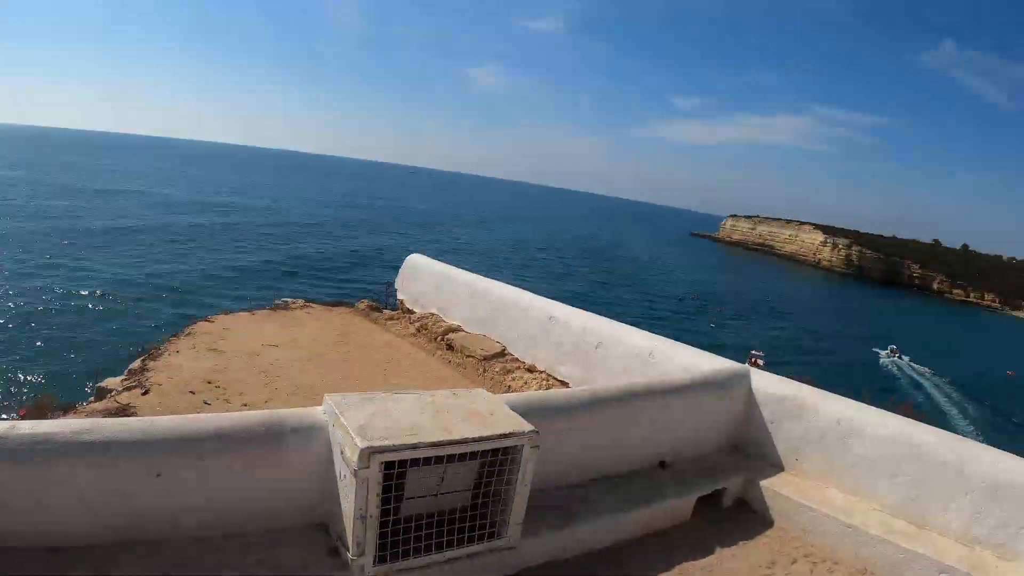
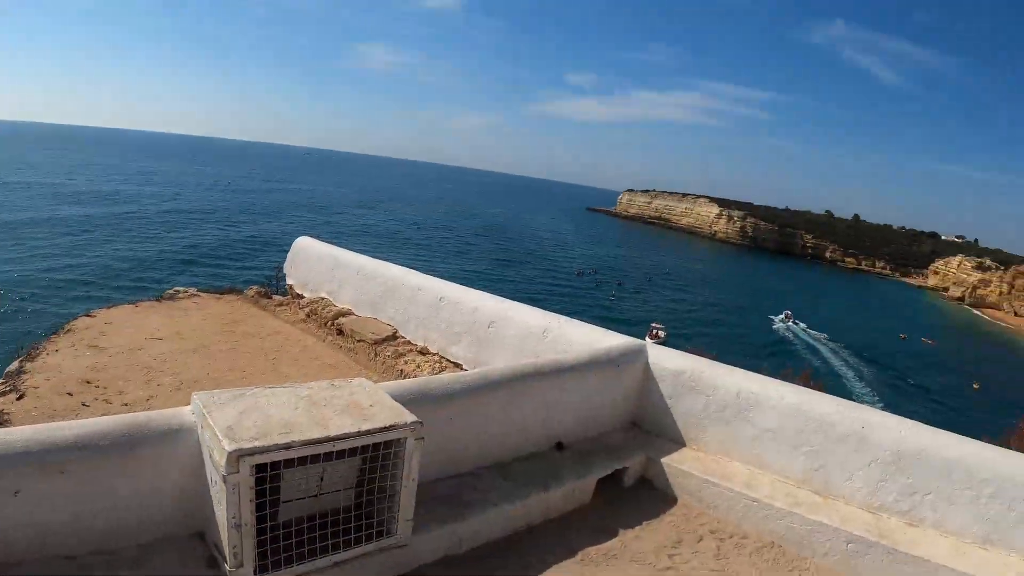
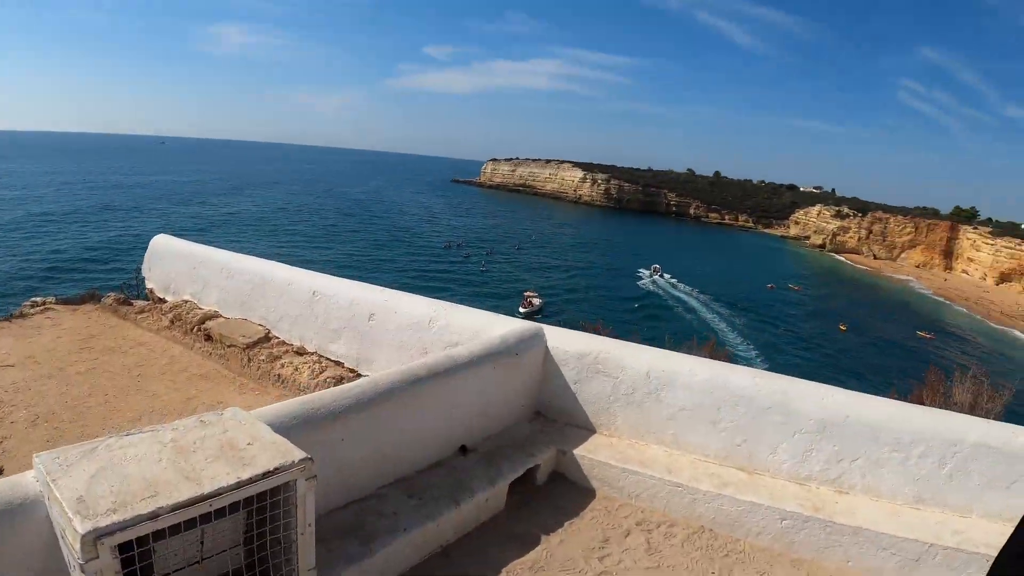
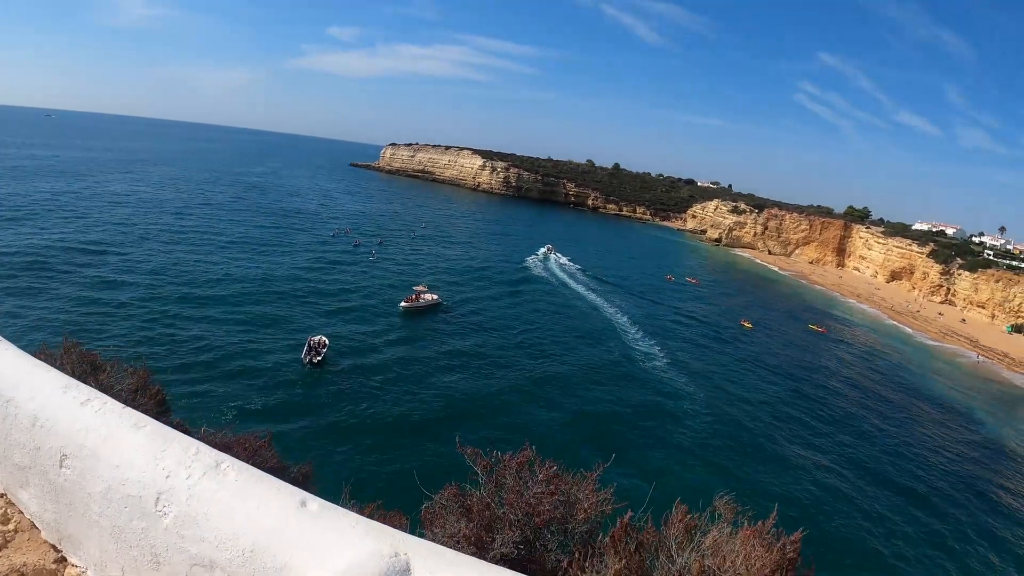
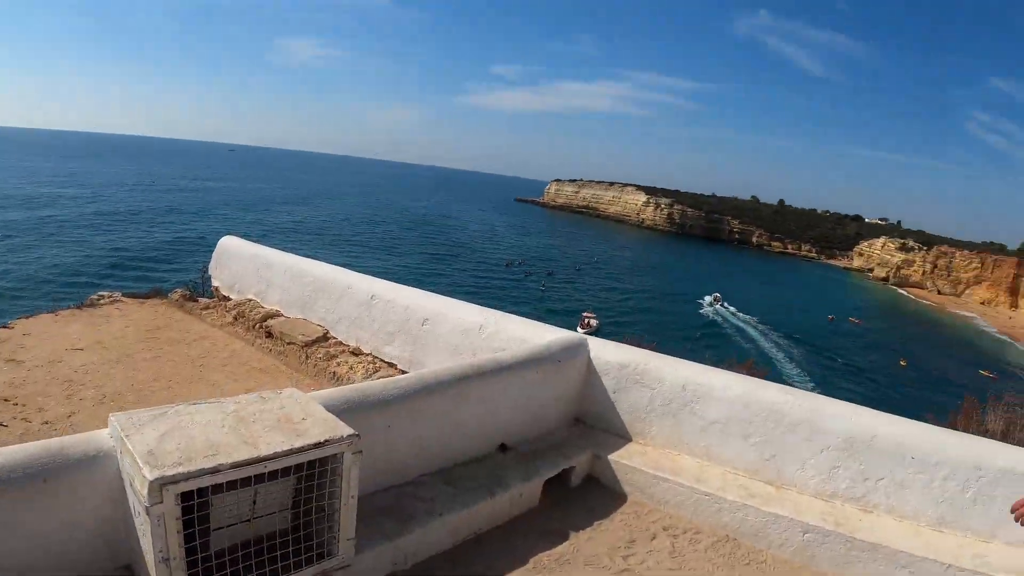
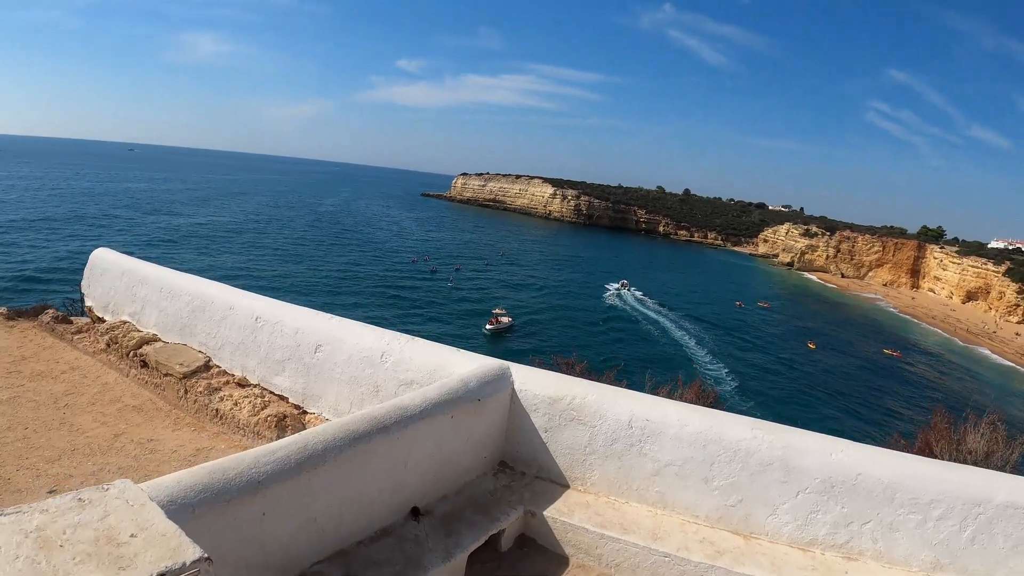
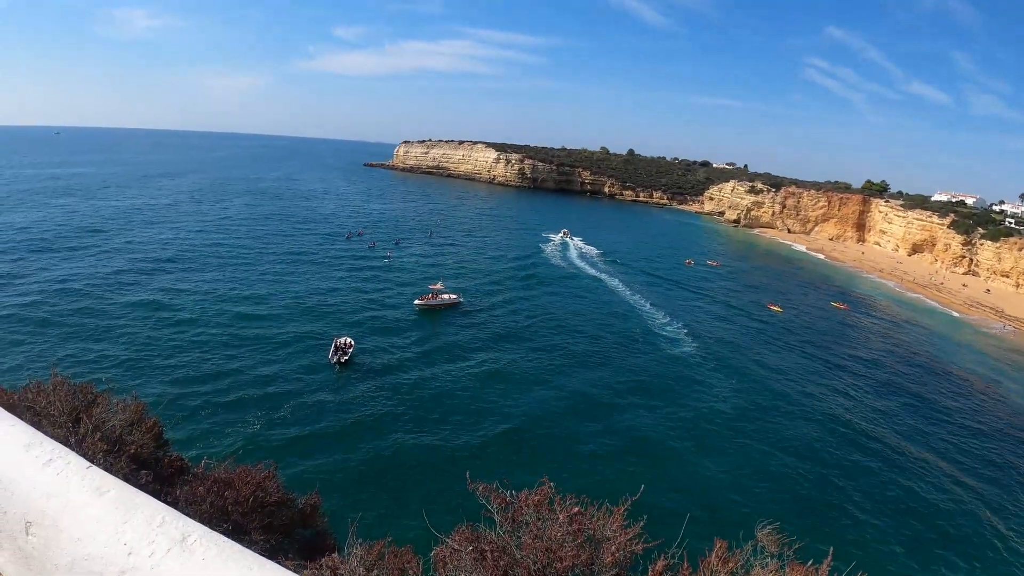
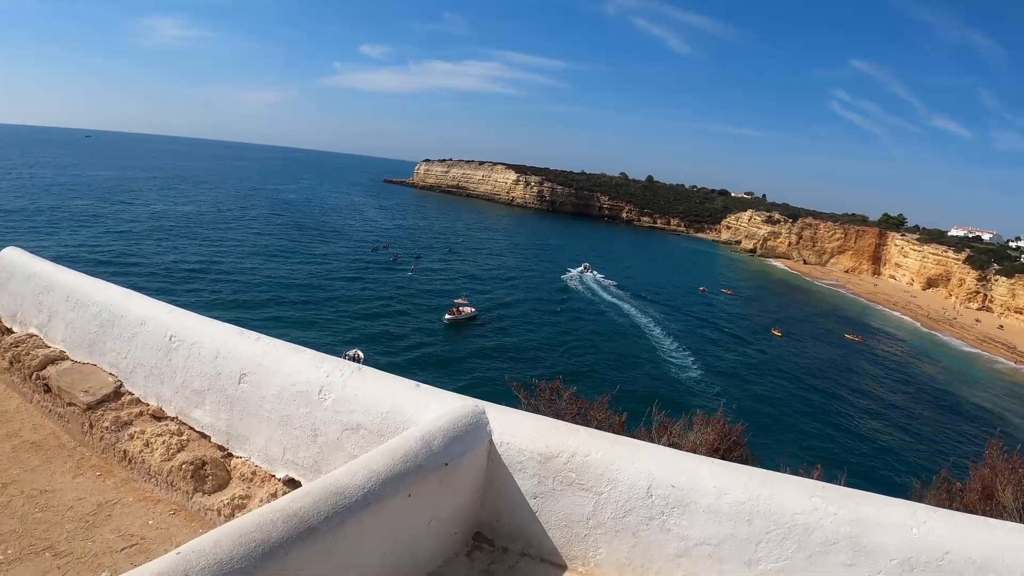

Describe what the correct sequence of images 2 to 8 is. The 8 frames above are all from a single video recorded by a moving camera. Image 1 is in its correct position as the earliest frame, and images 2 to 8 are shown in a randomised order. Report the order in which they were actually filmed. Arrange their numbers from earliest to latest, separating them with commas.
2, 5, 3, 6, 8, 4, 7
